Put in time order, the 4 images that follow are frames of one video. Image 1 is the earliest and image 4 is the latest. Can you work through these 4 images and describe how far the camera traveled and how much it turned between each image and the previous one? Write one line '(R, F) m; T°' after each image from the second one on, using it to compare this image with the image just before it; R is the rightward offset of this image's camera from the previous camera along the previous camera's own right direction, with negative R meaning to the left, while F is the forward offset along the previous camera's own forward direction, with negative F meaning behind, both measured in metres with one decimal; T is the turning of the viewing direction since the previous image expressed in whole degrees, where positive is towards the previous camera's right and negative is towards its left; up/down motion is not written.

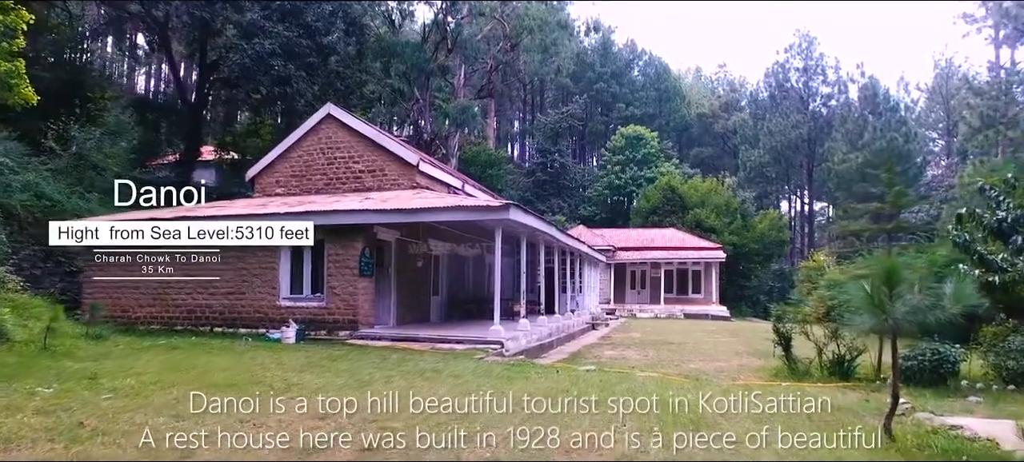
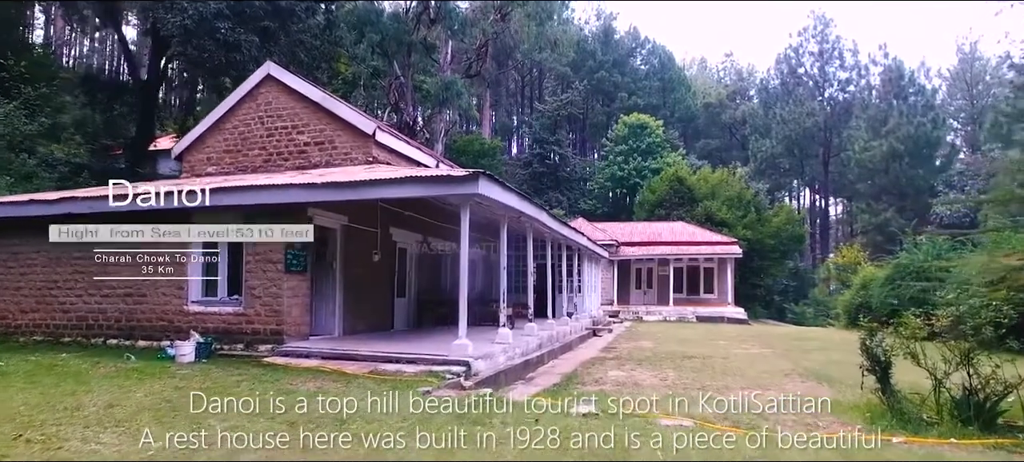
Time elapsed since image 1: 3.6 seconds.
(+0.3, +2.9) m; 0°
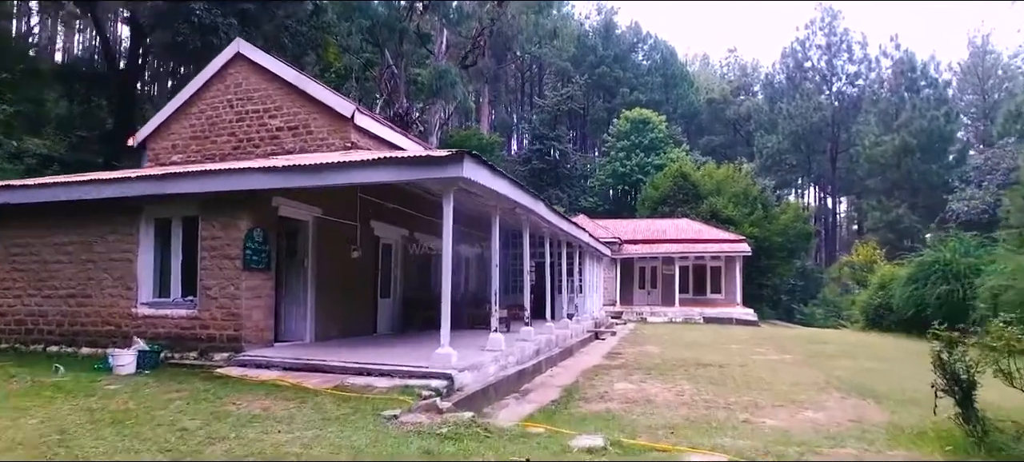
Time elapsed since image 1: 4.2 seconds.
(+0.1, +1.2) m; 0°
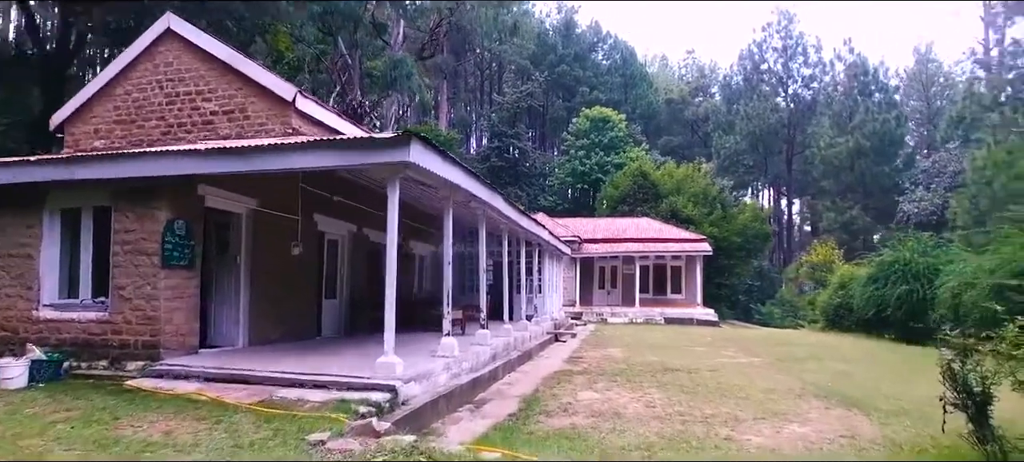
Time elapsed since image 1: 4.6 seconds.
(0.0, +0.8) m; +3°
